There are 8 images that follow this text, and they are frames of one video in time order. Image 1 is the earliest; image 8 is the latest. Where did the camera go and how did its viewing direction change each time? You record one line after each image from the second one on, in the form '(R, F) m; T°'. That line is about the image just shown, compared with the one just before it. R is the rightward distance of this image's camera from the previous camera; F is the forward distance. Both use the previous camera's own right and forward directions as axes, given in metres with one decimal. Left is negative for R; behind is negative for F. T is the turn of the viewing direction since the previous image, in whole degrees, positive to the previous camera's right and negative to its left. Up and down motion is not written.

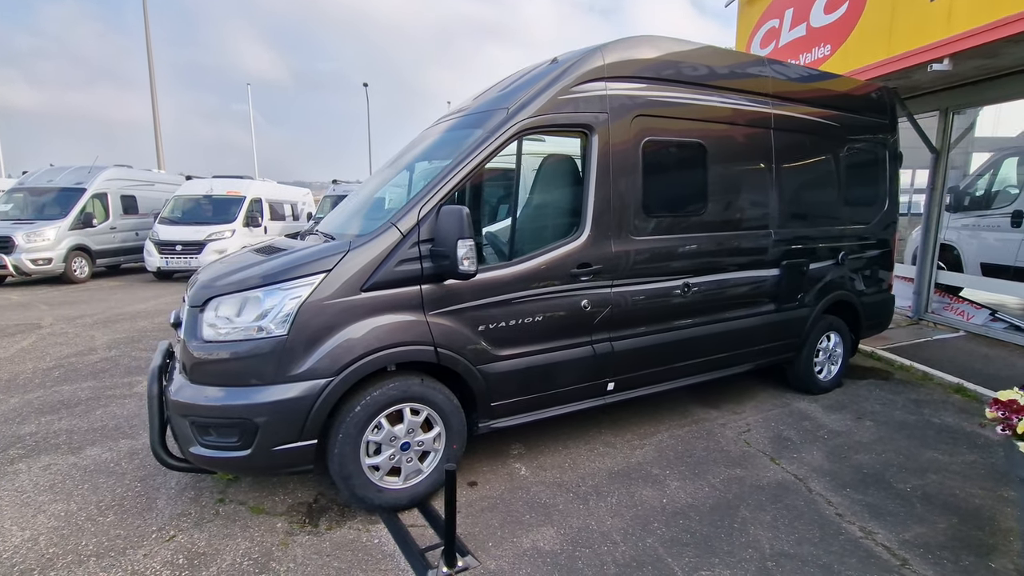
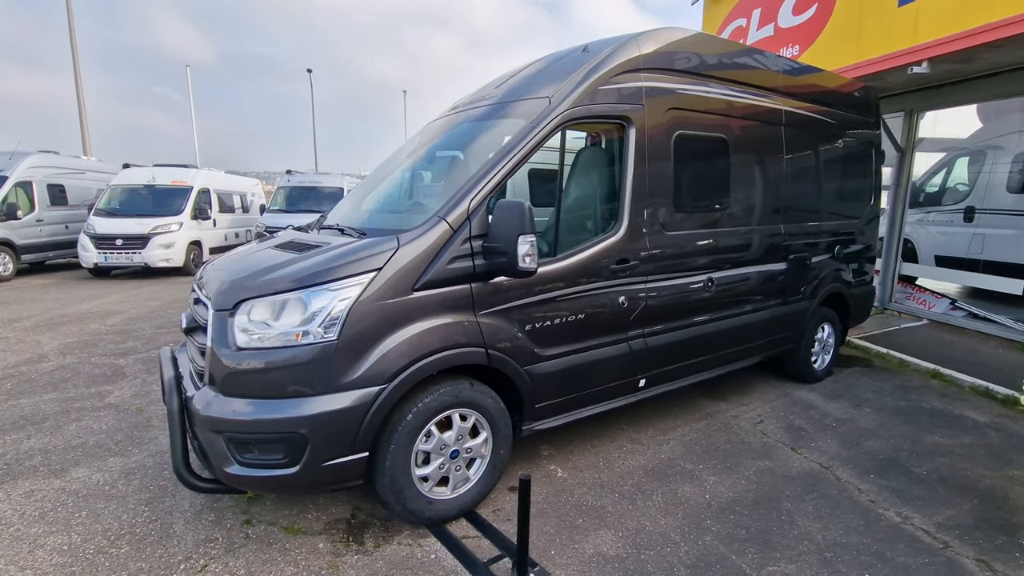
(-0.6, +0.1) m; +6°
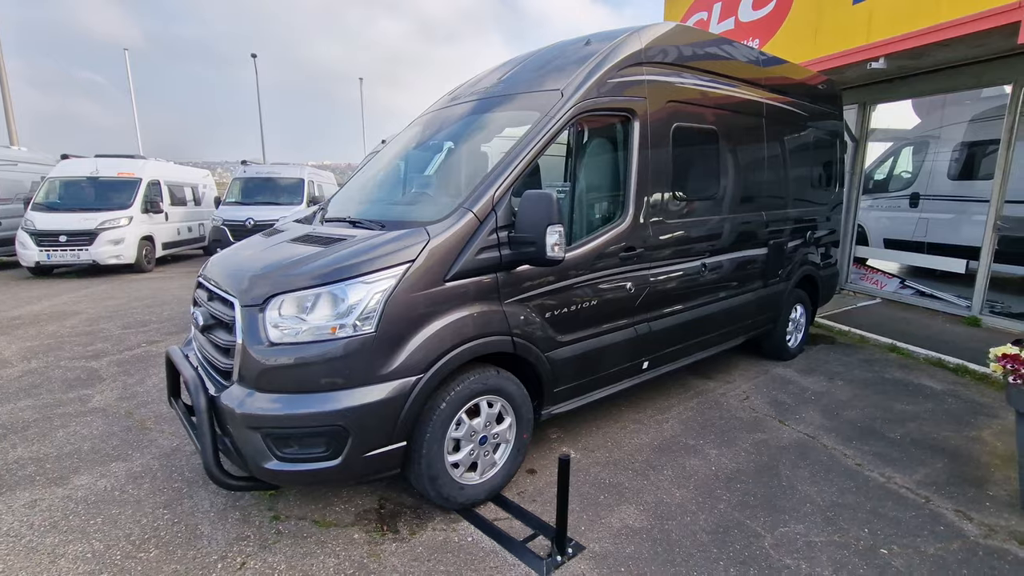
(-0.4, -0.1) m; +5°
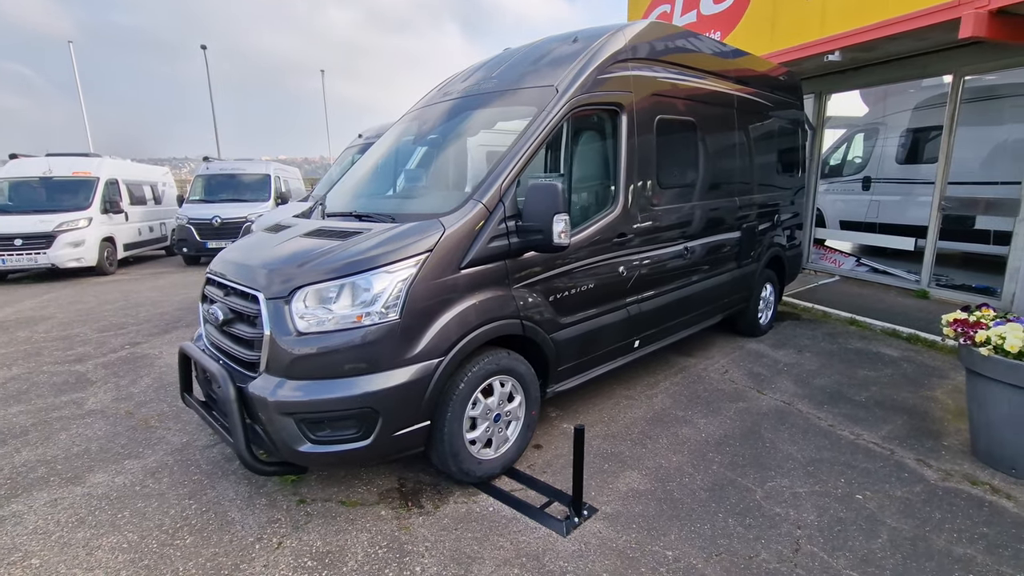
(-0.2, -0.2) m; +4°
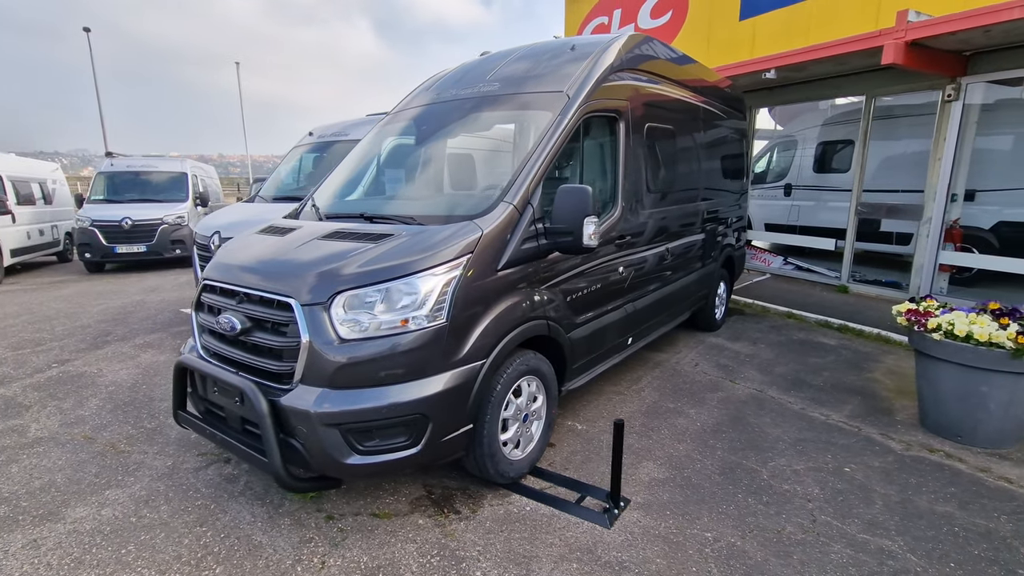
(-0.6, 0.0) m; +9°
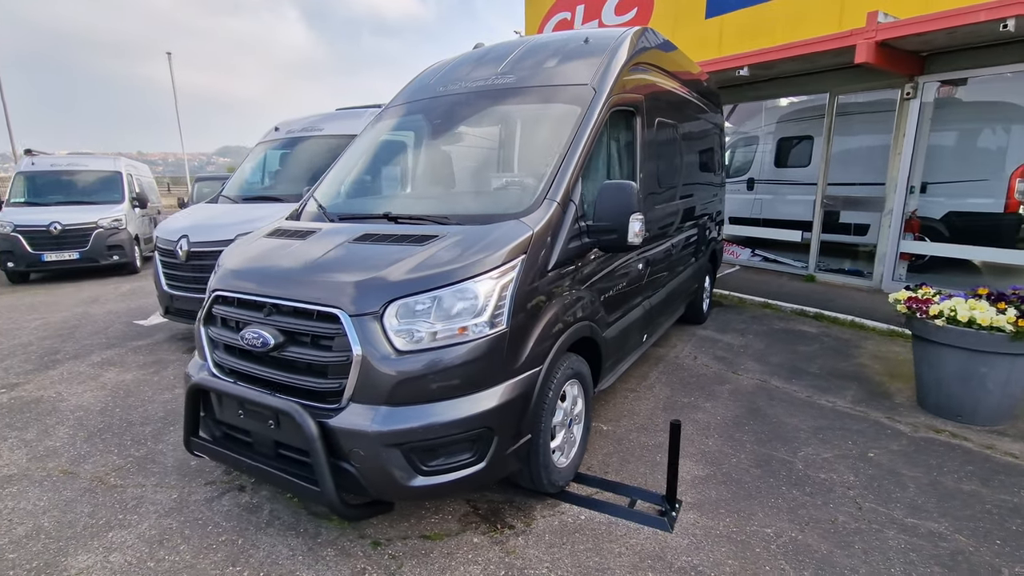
(-0.5, +0.2) m; +6°
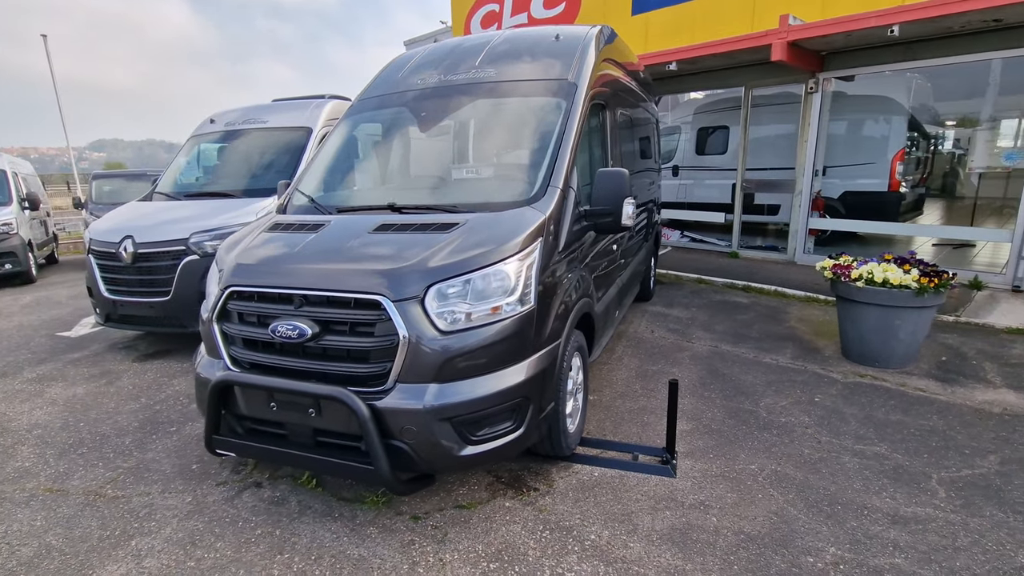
(-0.5, -0.2) m; +9°
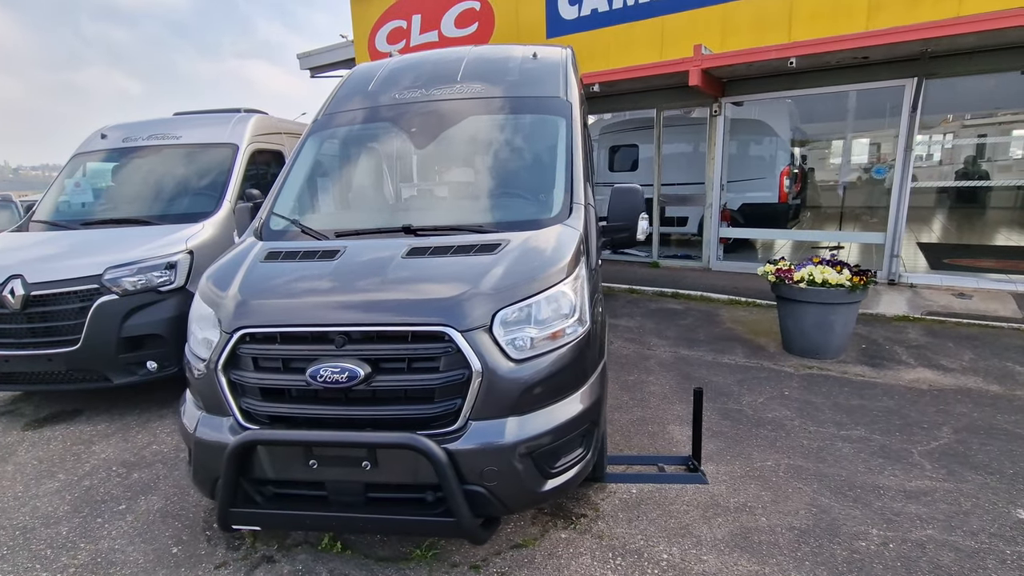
(-0.8, +0.2) m; +12°
